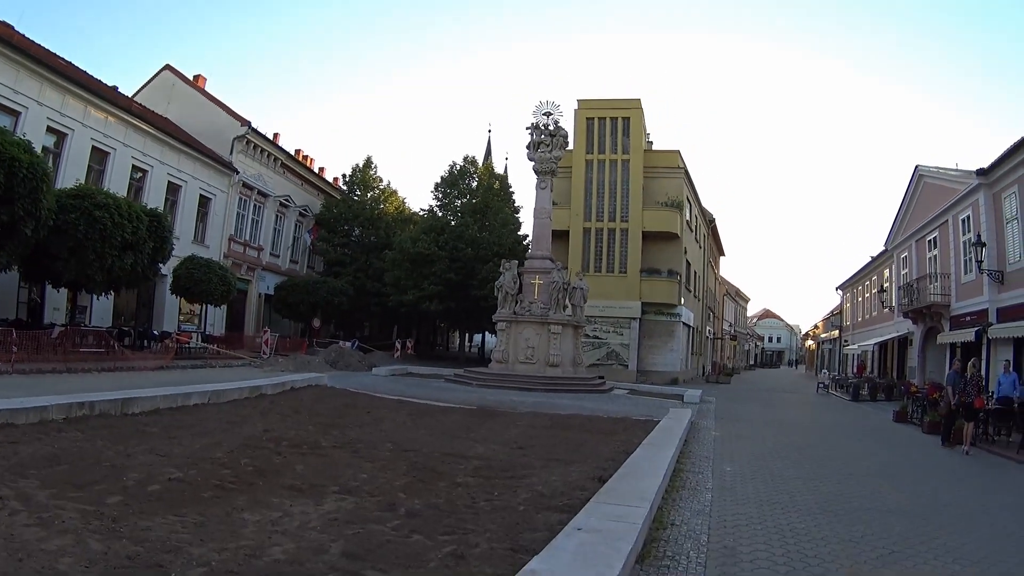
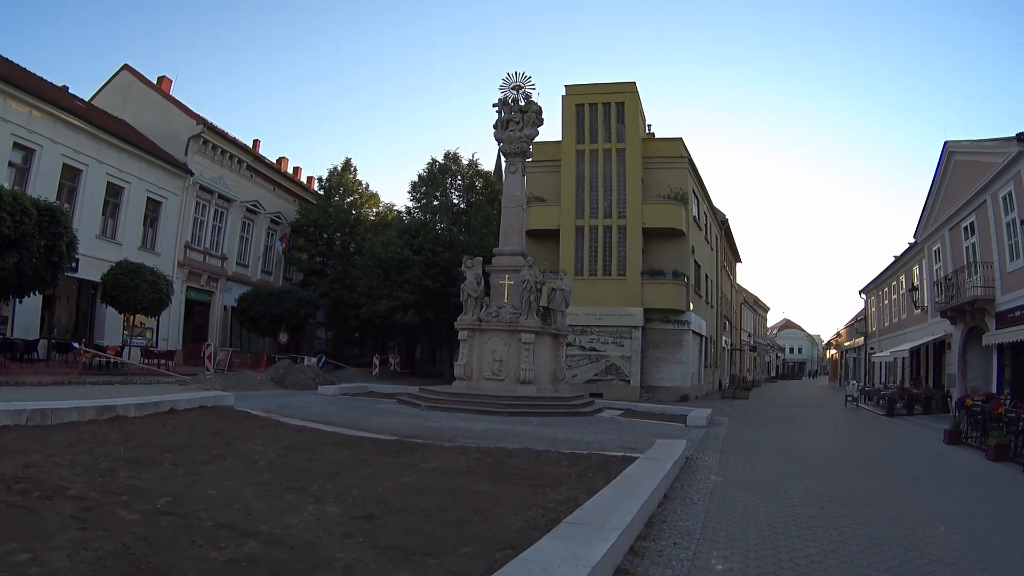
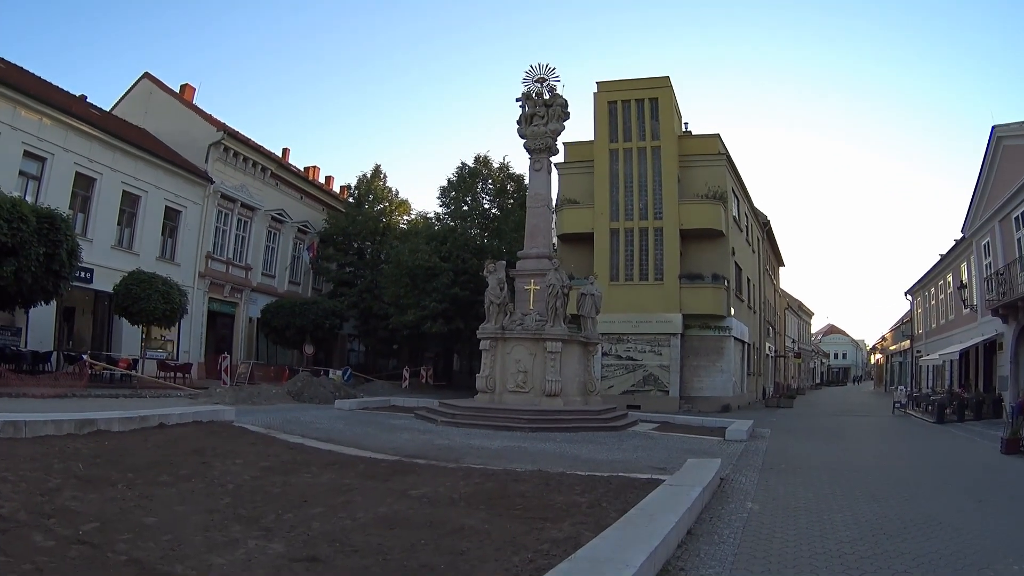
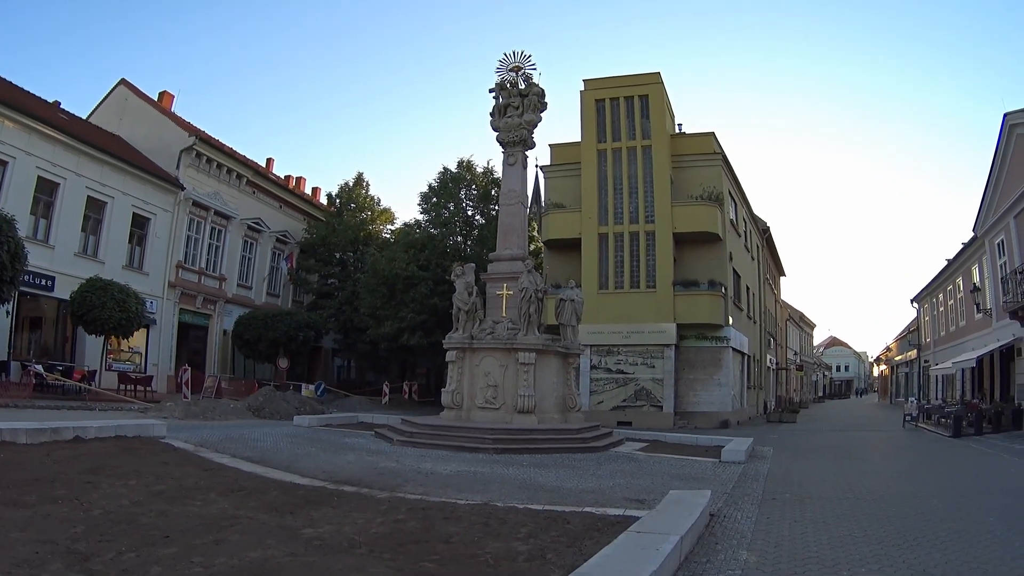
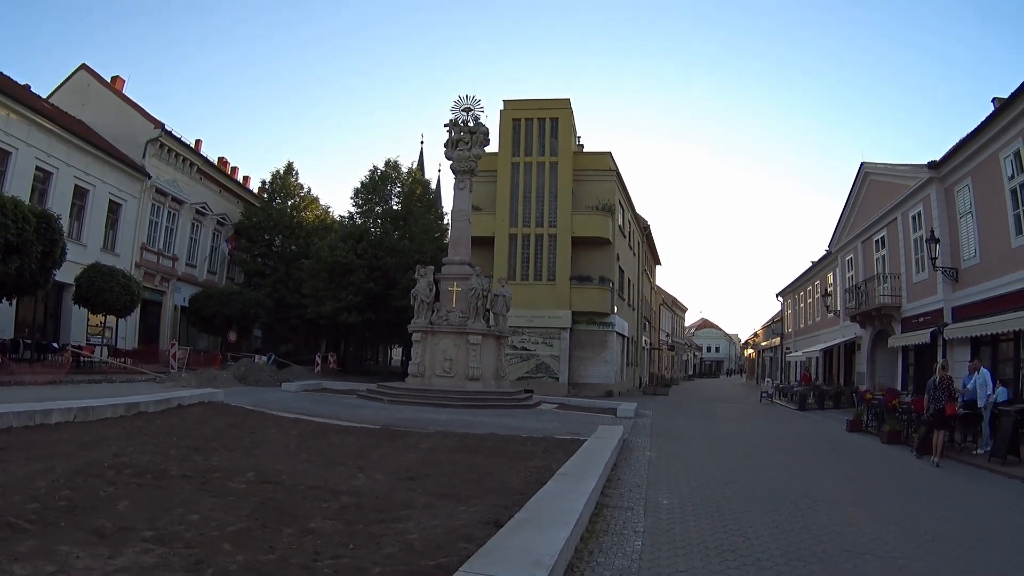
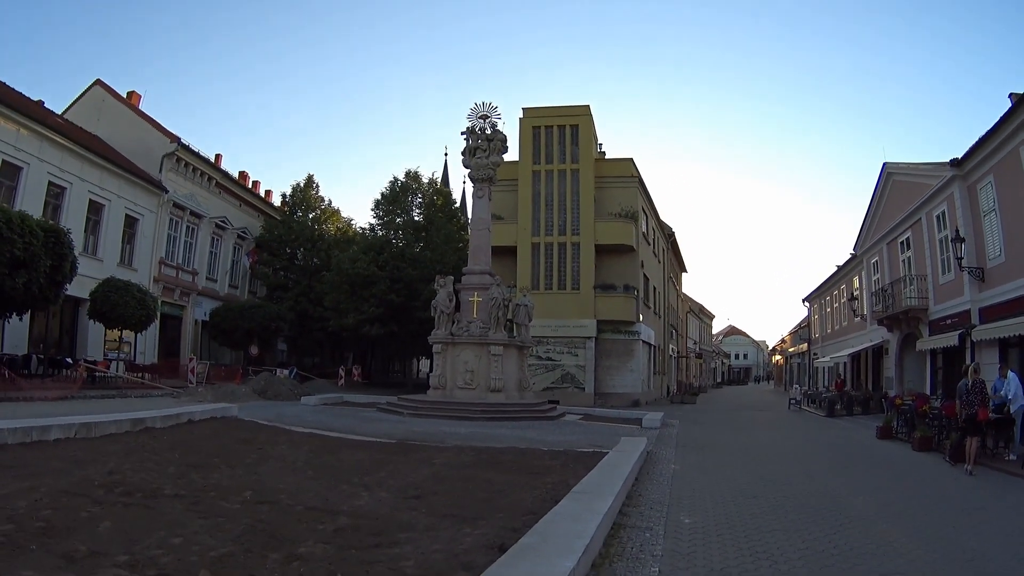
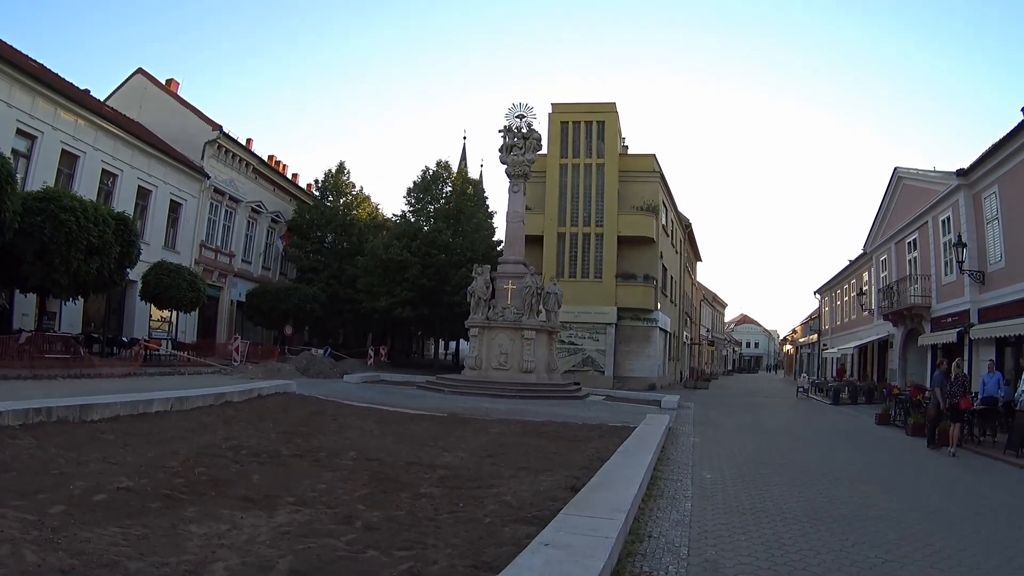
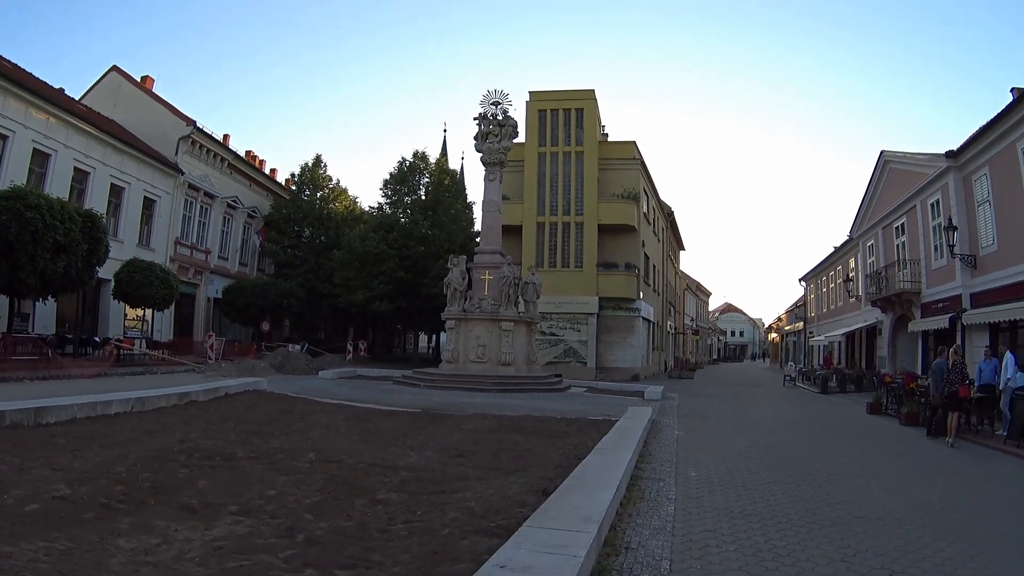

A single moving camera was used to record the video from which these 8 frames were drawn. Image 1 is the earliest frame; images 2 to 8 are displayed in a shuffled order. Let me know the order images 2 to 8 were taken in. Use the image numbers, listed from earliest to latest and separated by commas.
7, 8, 5, 6, 2, 3, 4
